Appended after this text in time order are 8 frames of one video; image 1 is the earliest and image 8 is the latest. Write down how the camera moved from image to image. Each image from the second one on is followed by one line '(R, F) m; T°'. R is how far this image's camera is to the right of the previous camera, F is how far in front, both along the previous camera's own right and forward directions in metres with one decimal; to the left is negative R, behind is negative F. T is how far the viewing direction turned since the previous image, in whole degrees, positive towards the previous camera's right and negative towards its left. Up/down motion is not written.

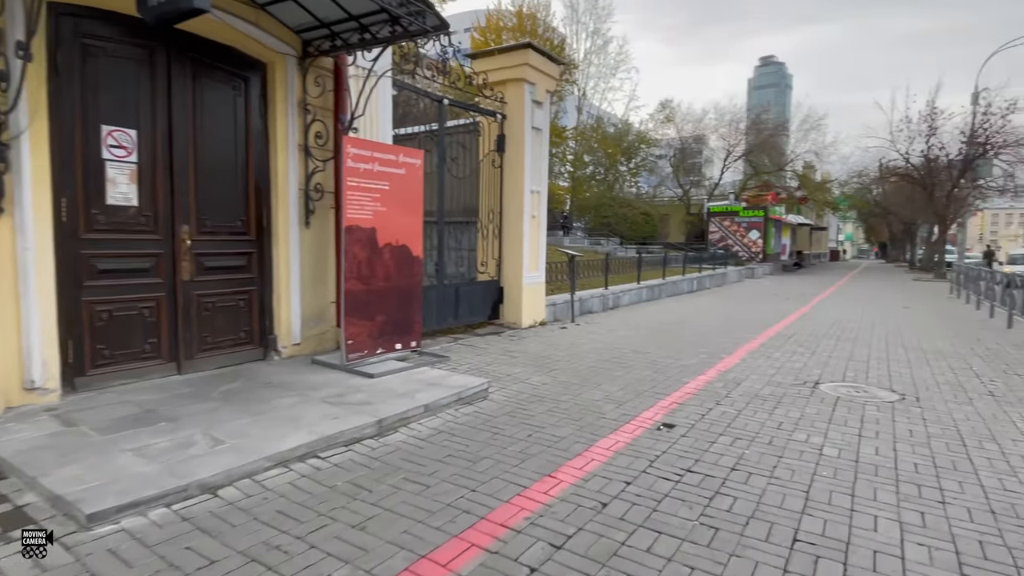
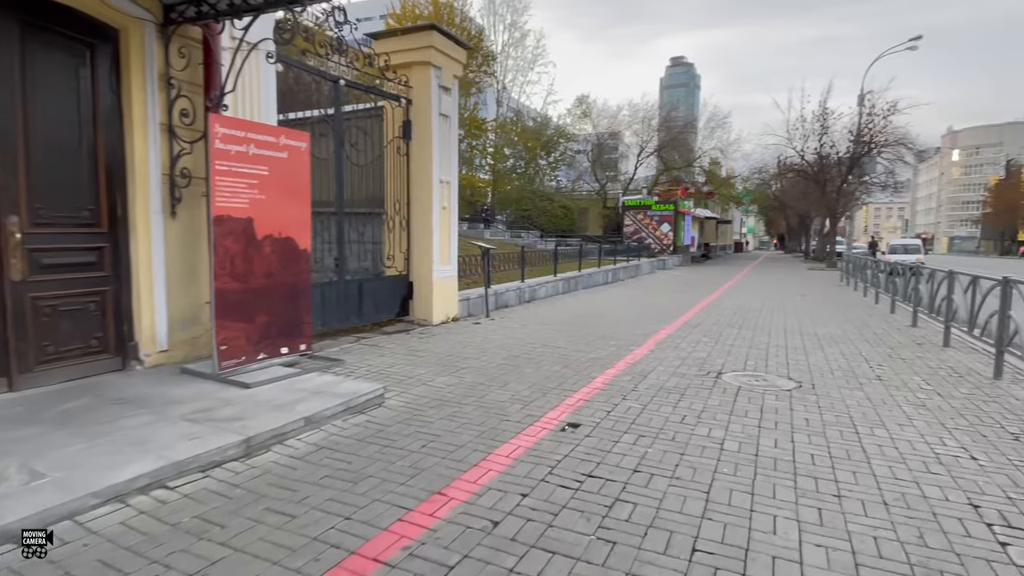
(+0.2, +0.4) m; +8°
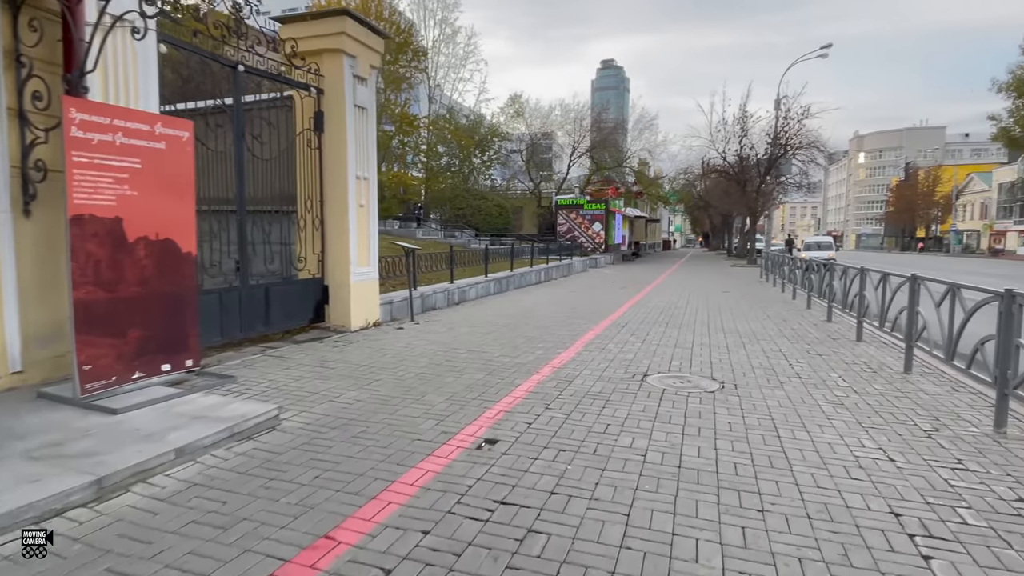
(+0.2, +0.4) m; +6°
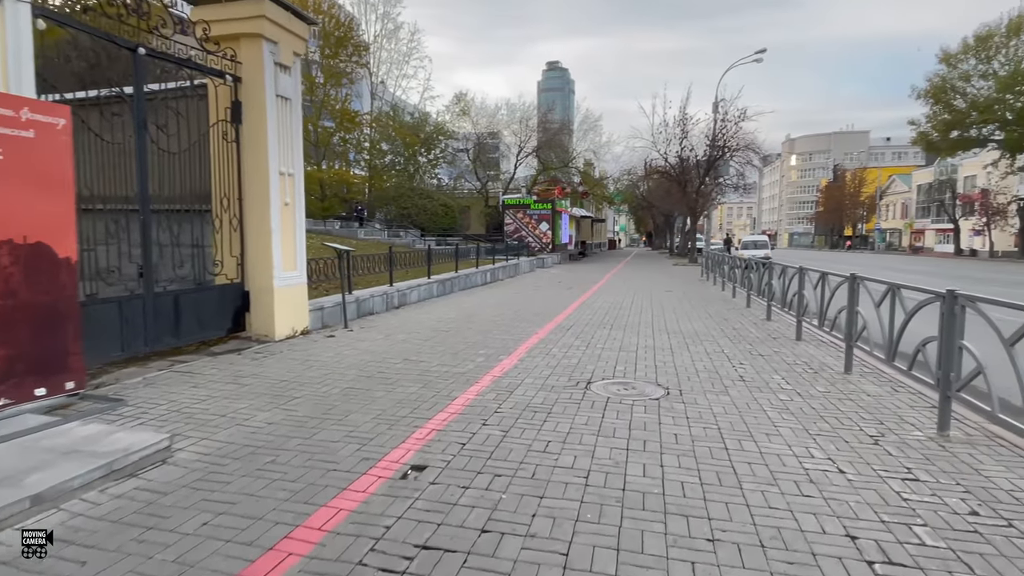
(+0.1, +0.4) m; +5°
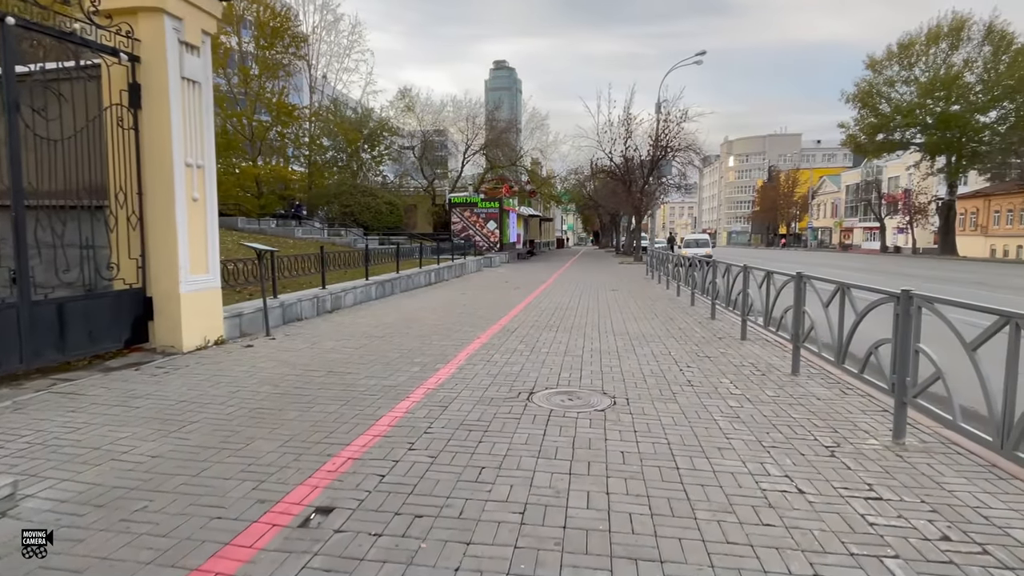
(+0.1, +0.5) m; +5°
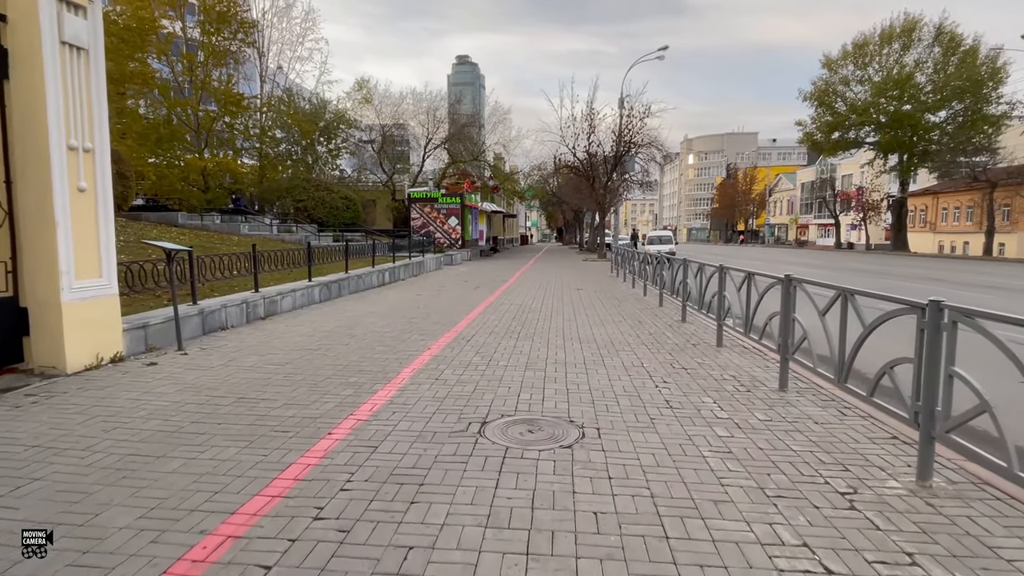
(+0.1, +0.9) m; +4°
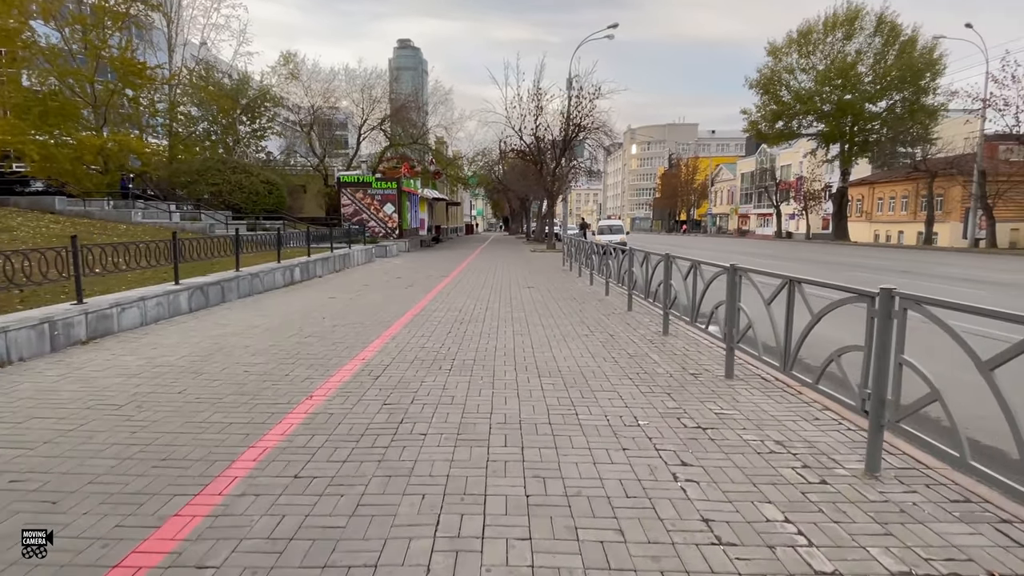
(+0.2, +2.4) m; +5°
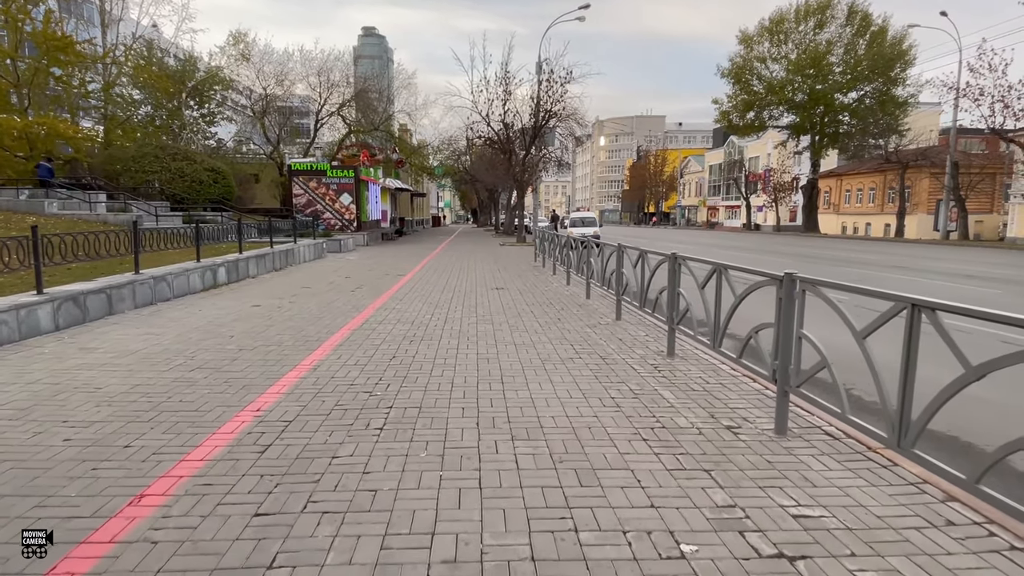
(+0.1, +1.8) m; +3°
